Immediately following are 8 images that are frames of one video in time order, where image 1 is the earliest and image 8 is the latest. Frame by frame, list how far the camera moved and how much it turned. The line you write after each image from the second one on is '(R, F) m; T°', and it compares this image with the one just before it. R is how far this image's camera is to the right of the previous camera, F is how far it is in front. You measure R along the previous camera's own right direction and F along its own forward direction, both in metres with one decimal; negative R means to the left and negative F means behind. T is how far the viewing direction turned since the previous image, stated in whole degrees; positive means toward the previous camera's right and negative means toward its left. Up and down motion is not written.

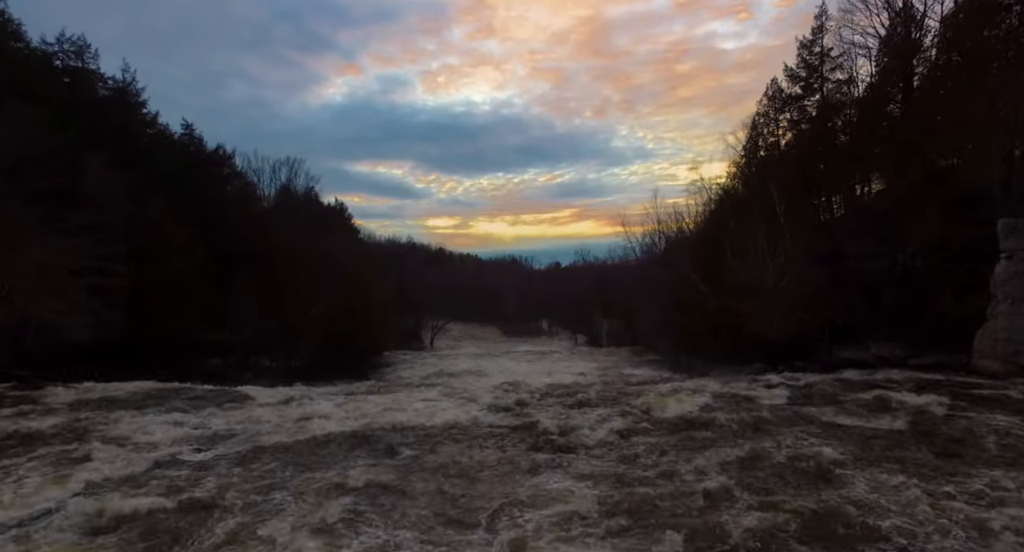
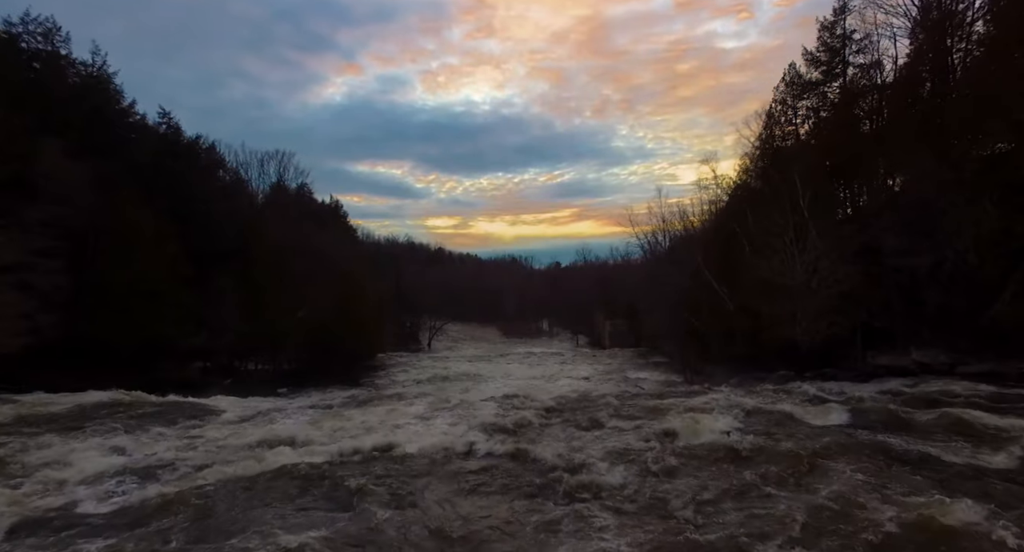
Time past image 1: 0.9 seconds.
(0.0, +2.2) m; 0°
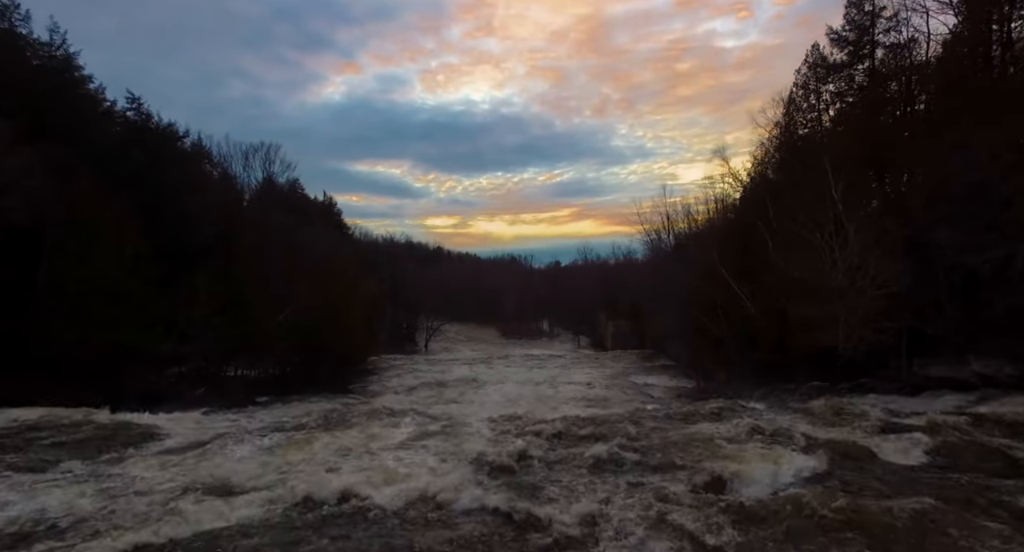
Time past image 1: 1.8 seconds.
(0.0, +2.5) m; 0°
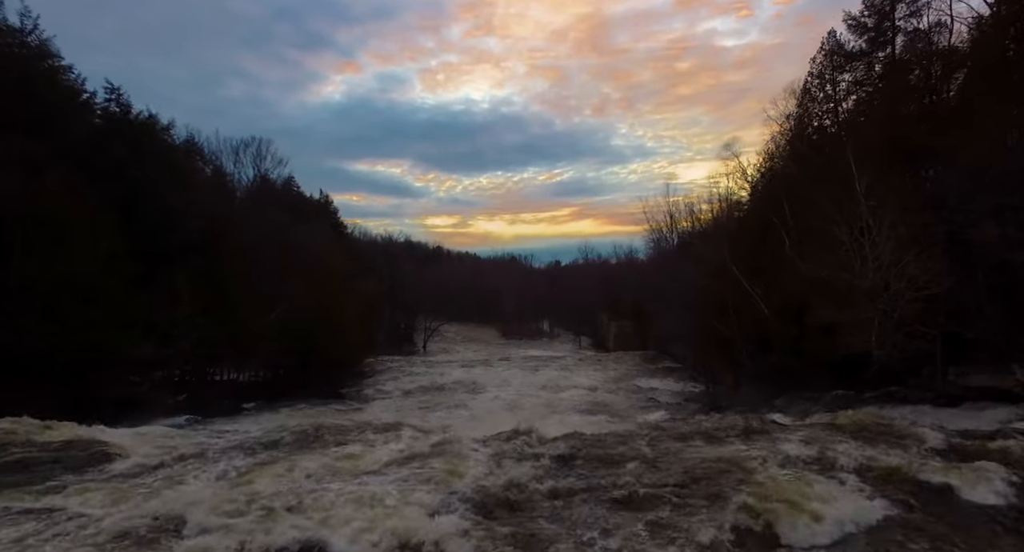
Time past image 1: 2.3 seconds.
(0.0, +1.5) m; 0°
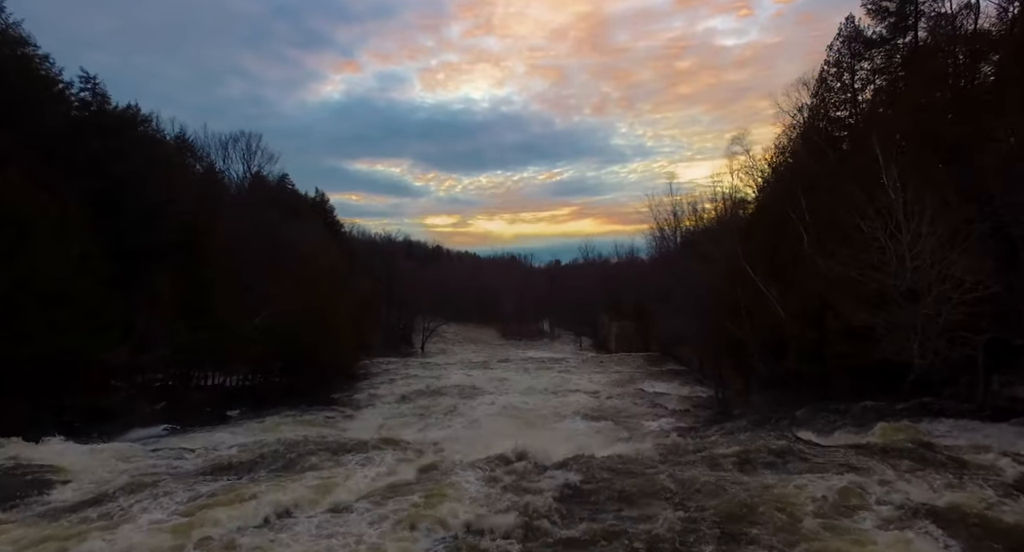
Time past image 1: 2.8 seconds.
(0.0, +1.5) m; 0°
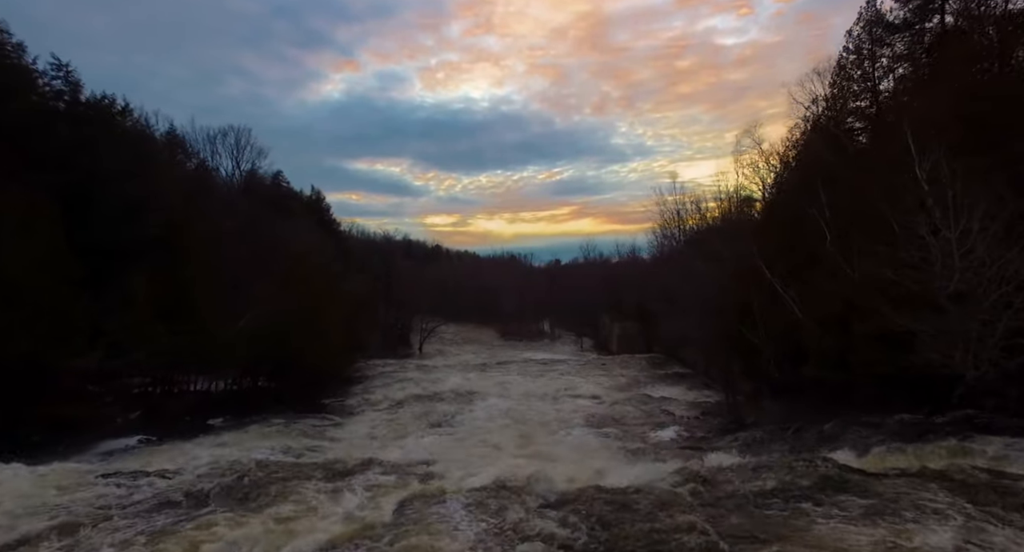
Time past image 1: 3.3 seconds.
(0.0, +1.6) m; 0°
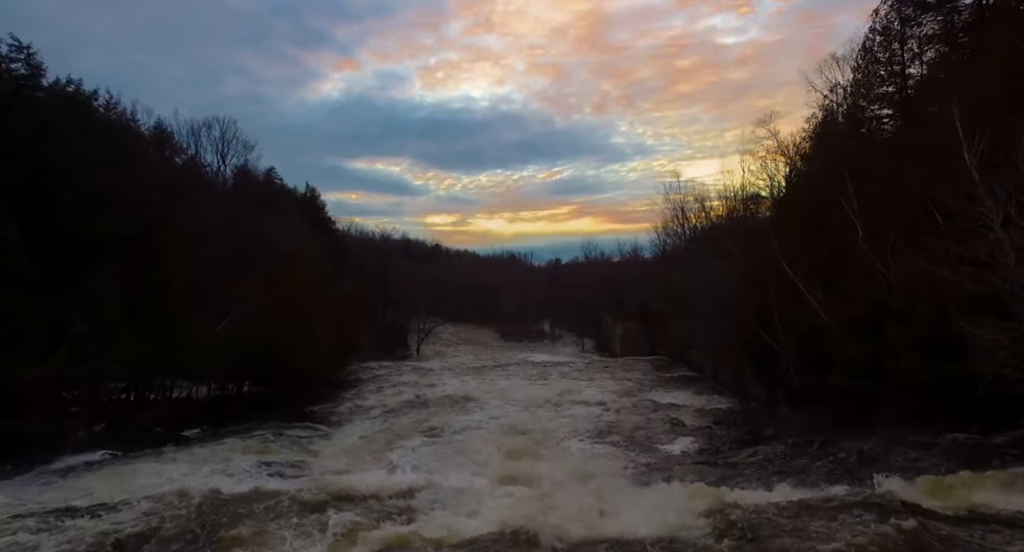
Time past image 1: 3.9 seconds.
(0.0, +1.9) m; 0°
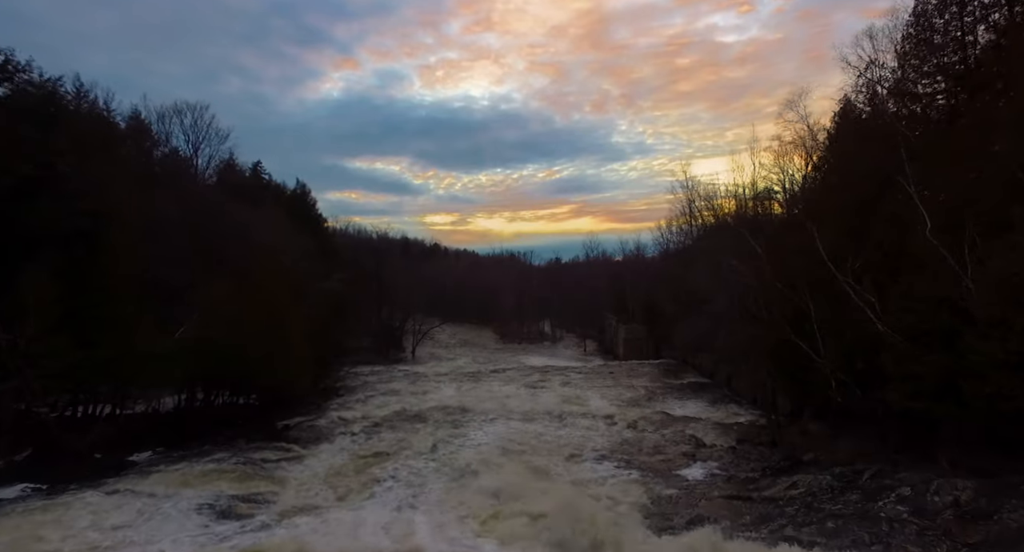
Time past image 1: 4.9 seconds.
(+0.1, +3.1) m; 0°
